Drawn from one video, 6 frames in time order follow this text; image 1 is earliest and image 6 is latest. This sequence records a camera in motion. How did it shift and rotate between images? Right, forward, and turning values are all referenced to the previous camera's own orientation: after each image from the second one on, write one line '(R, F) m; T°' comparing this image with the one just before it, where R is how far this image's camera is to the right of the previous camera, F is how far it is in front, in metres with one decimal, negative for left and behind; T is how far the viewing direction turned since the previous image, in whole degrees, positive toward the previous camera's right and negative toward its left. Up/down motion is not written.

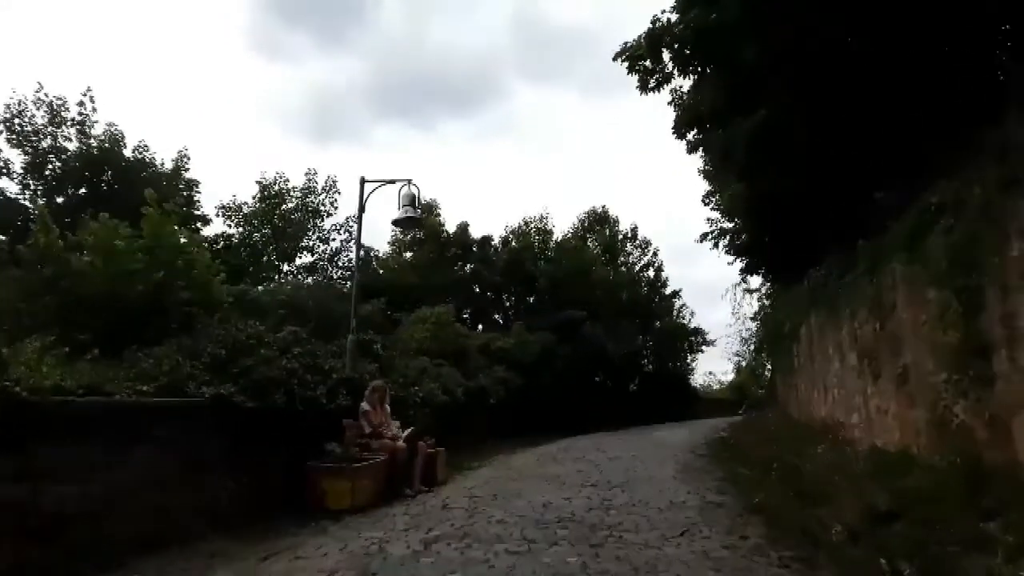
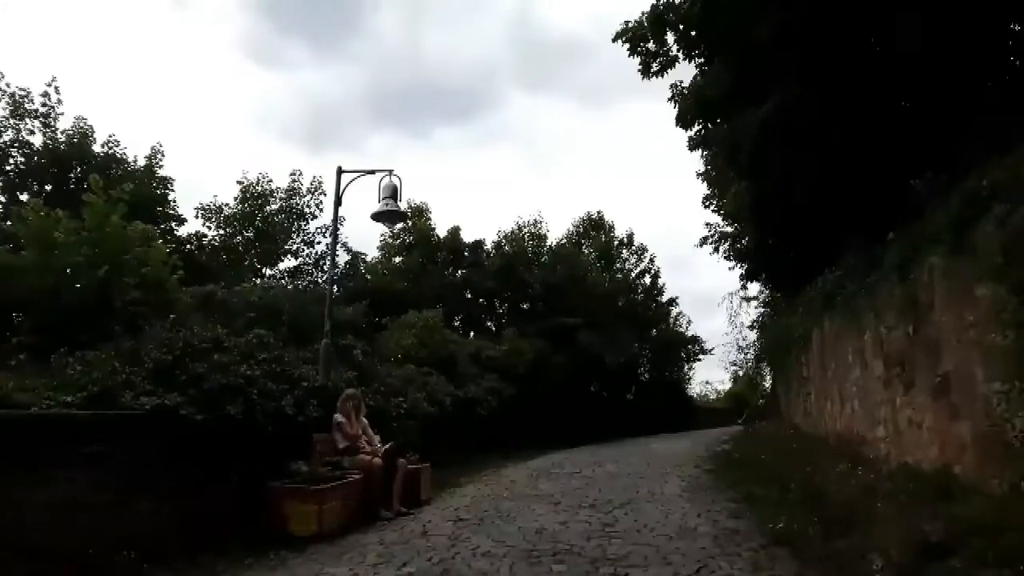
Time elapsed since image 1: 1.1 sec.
(0.0, +1.0) m; 0°
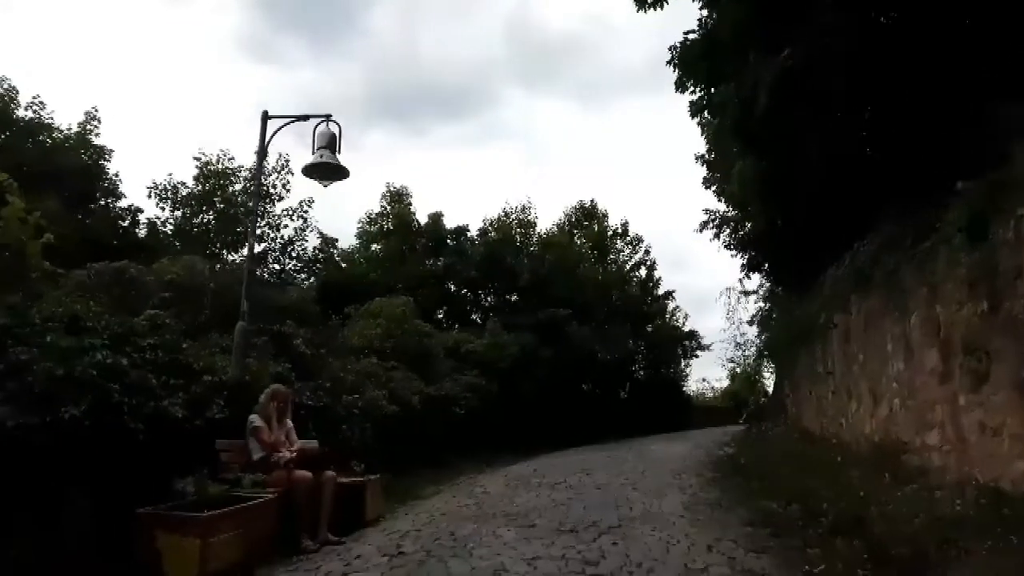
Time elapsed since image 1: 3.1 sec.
(+0.3, +1.9) m; 0°
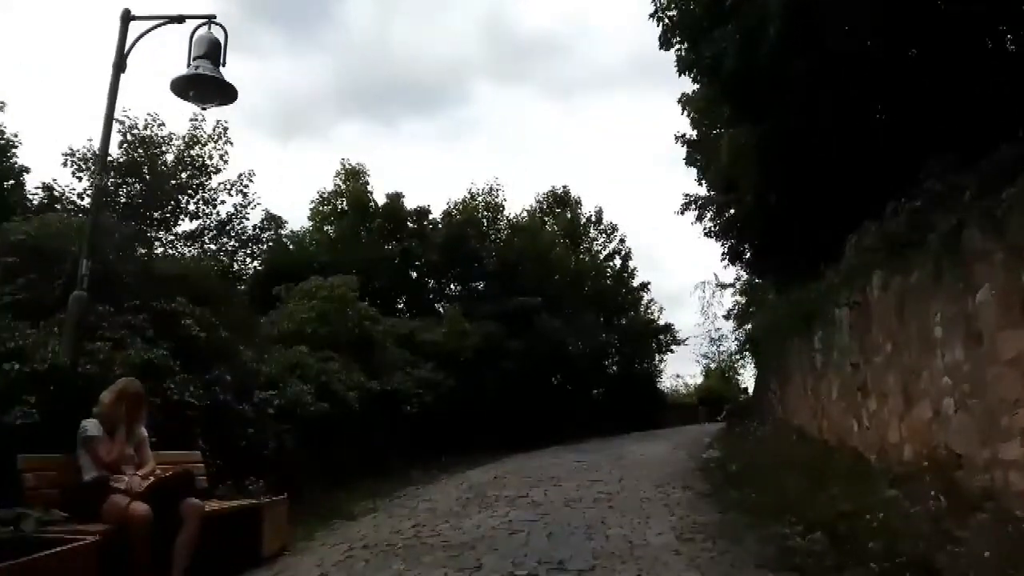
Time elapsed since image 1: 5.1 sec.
(+0.2, +2.0) m; +2°
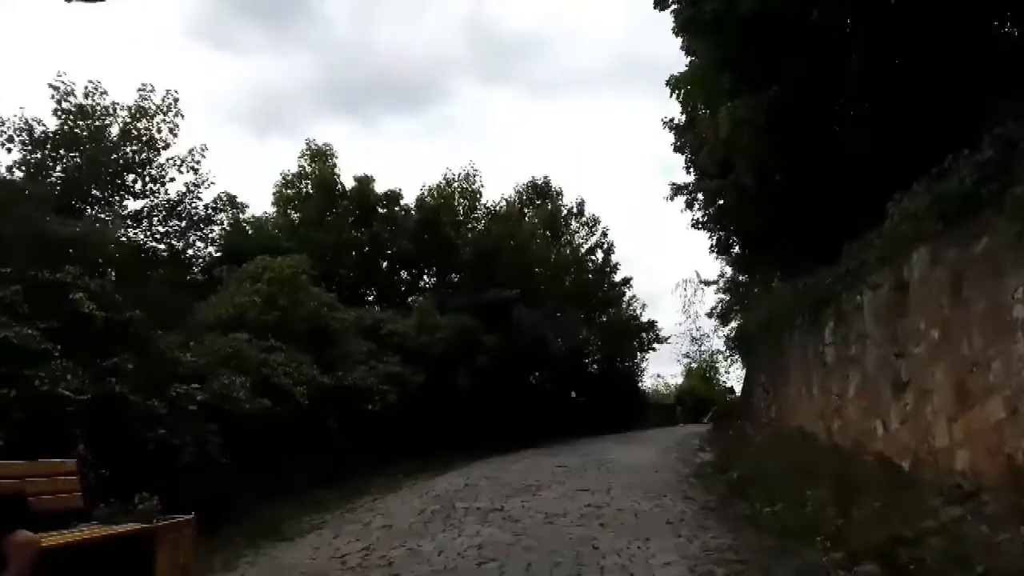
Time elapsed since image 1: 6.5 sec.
(+0.1, +1.5) m; +2°
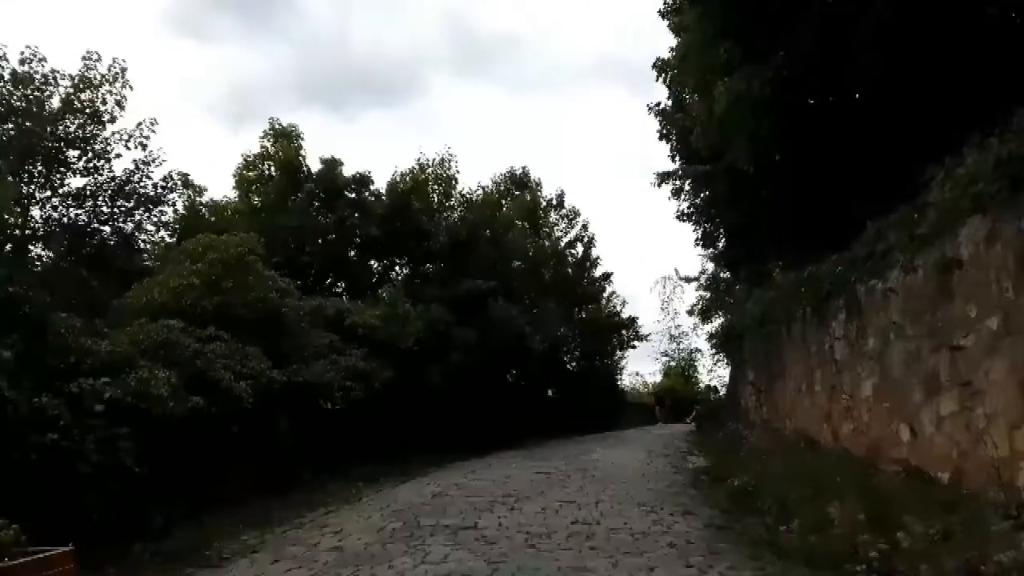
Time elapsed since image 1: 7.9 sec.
(0.0, +1.2) m; +2°
